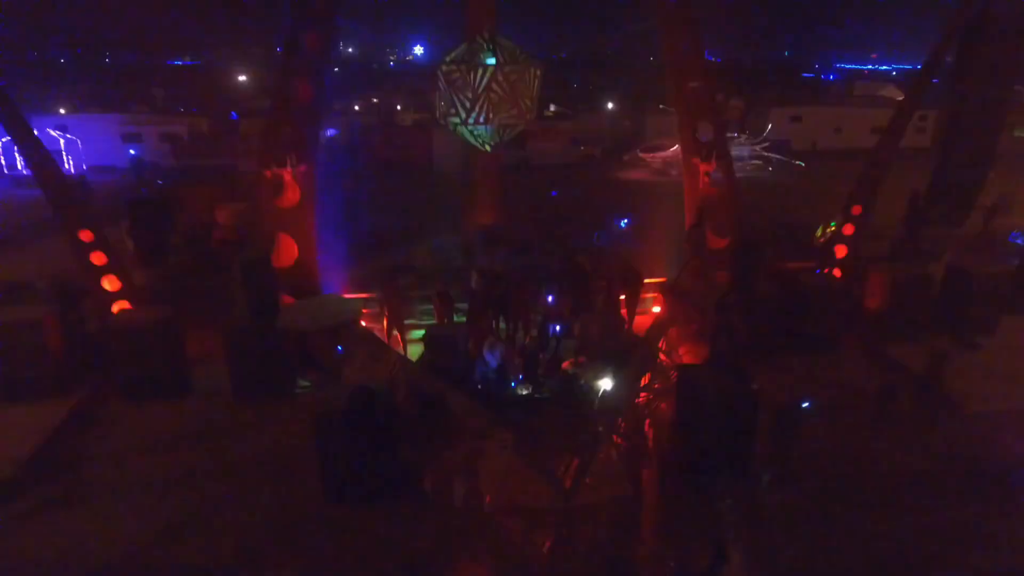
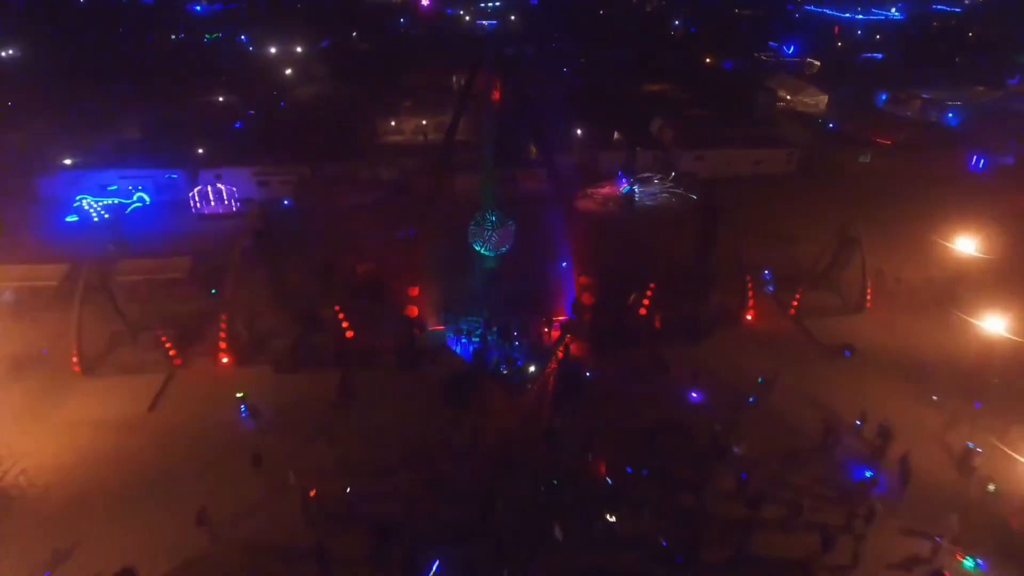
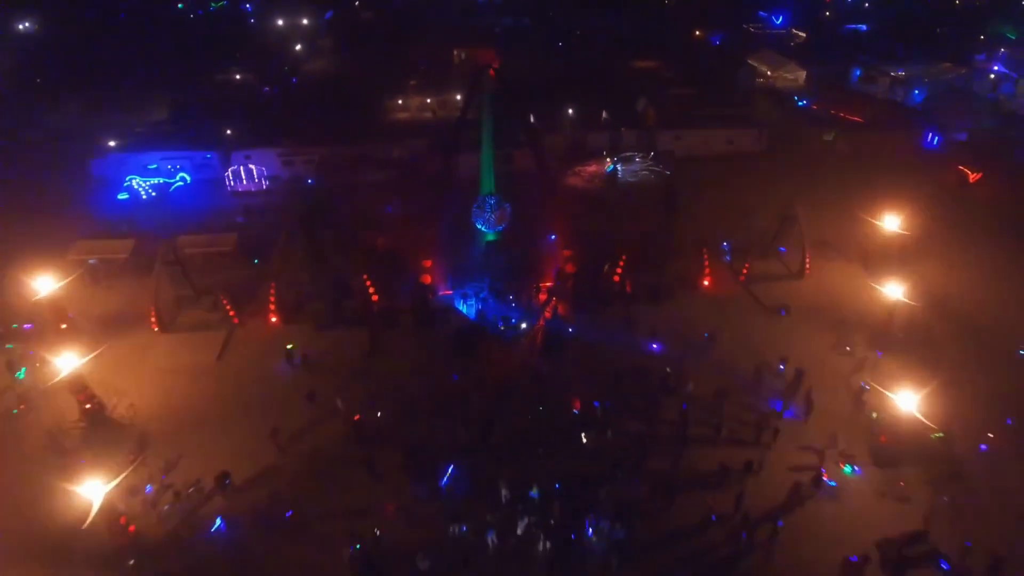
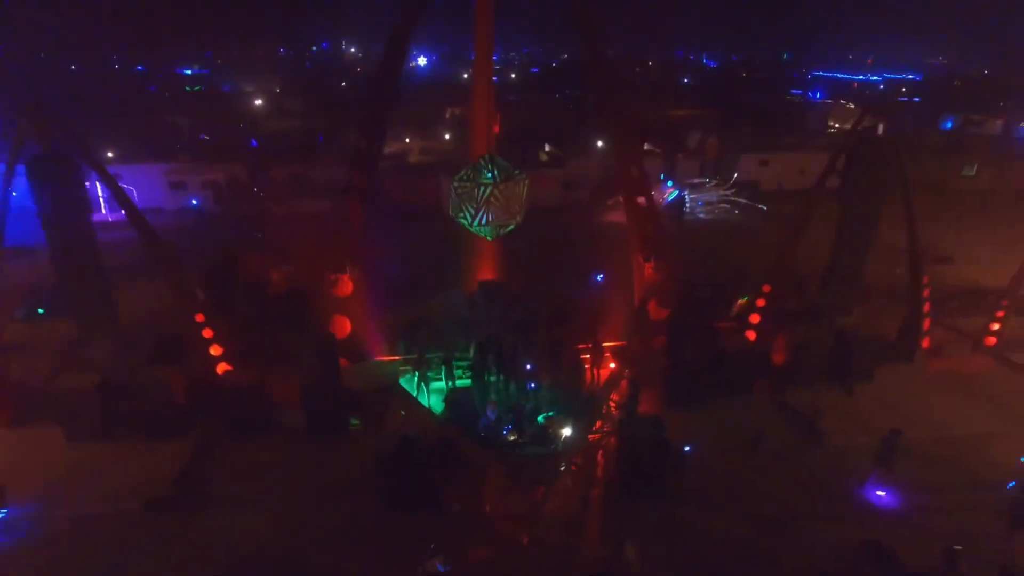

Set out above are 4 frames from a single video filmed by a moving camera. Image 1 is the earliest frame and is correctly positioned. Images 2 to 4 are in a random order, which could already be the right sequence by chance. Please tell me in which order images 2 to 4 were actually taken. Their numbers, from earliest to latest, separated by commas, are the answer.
4, 2, 3
